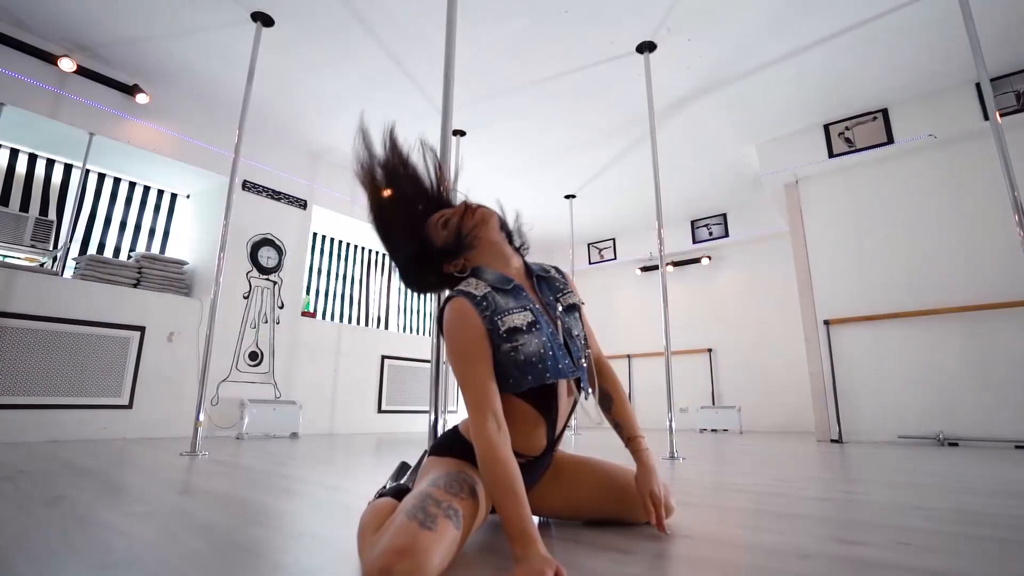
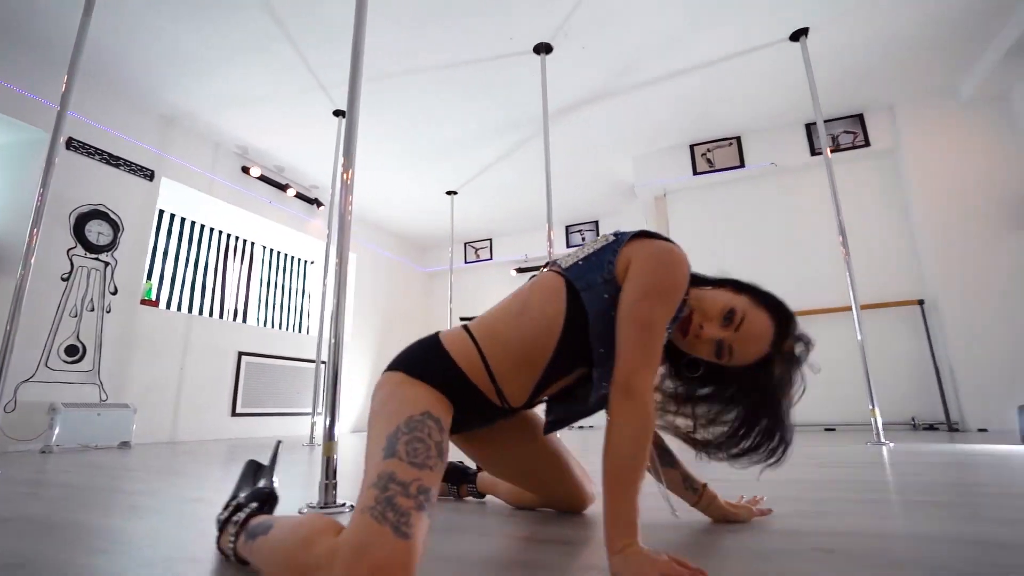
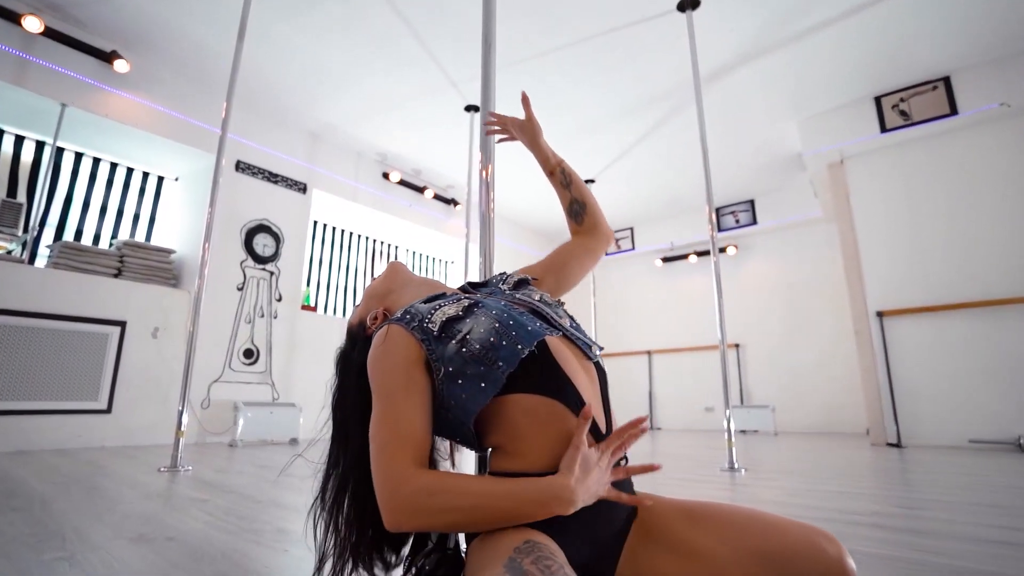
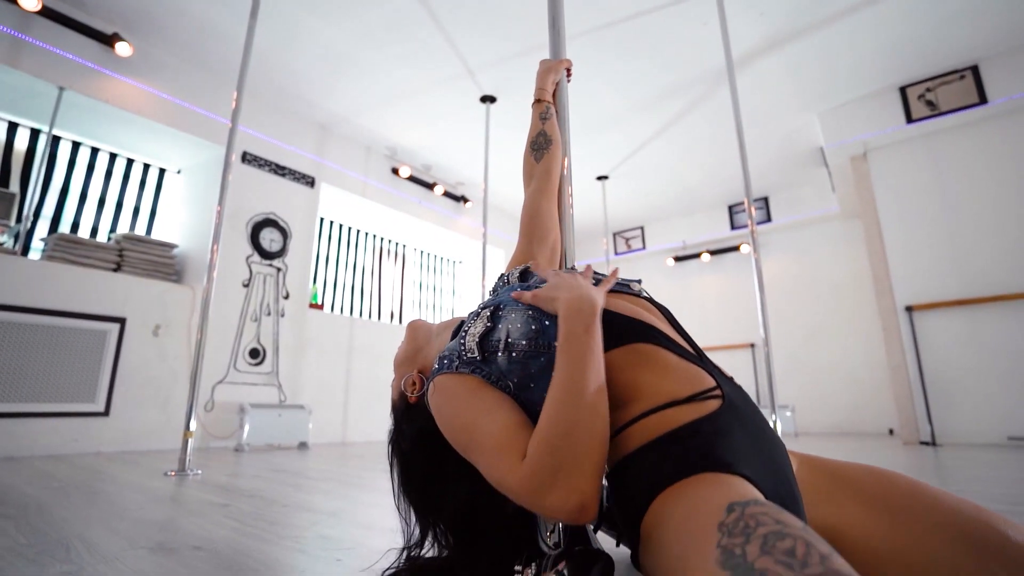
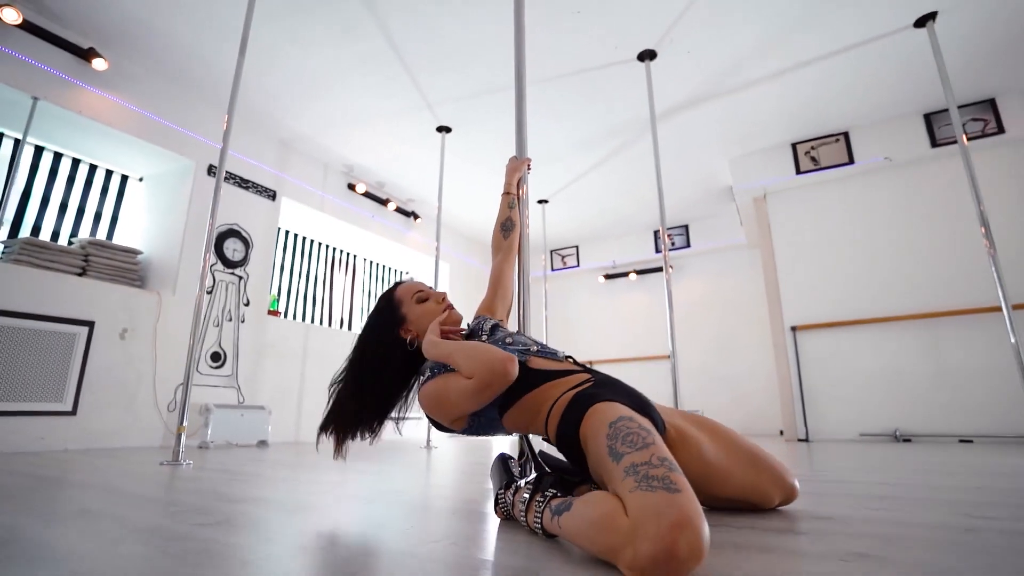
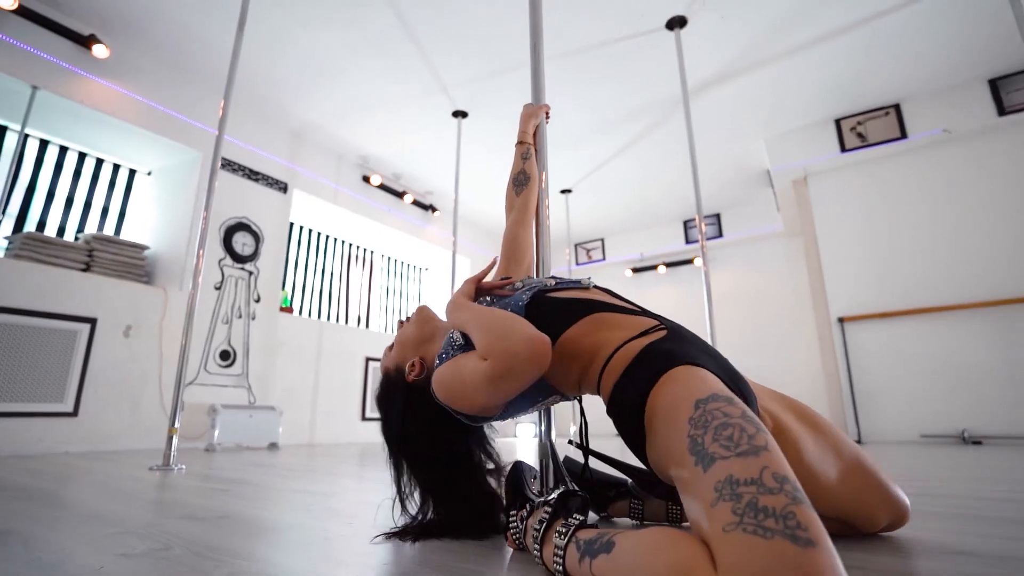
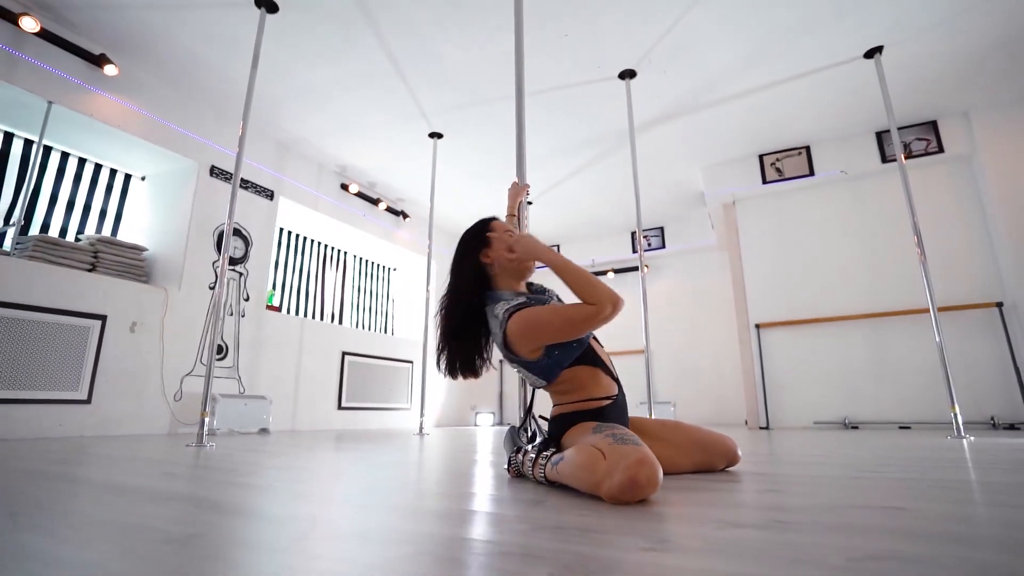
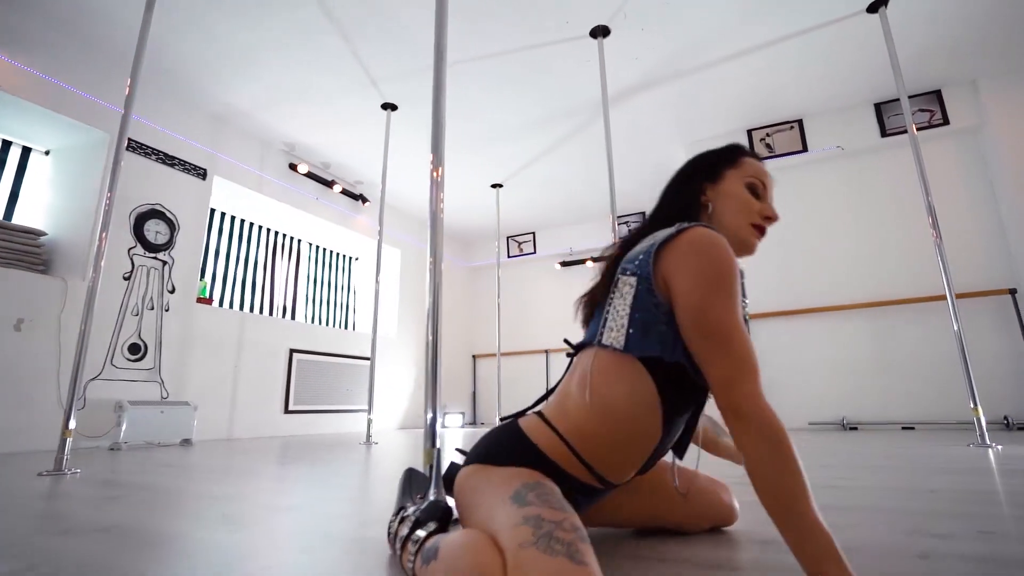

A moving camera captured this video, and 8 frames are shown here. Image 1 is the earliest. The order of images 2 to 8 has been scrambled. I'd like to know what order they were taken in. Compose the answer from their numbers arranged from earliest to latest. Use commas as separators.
3, 4, 6, 5, 7, 8, 2
